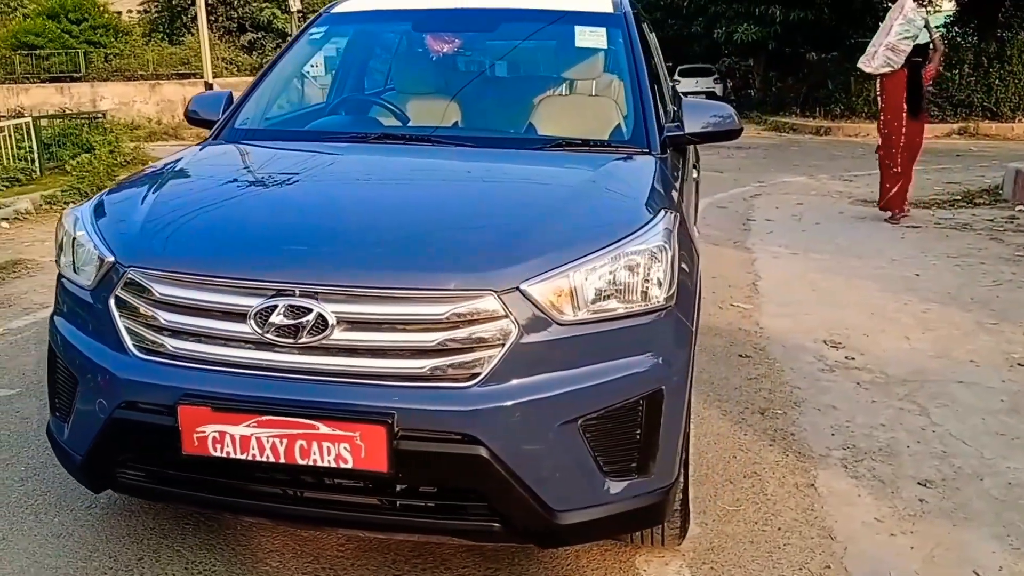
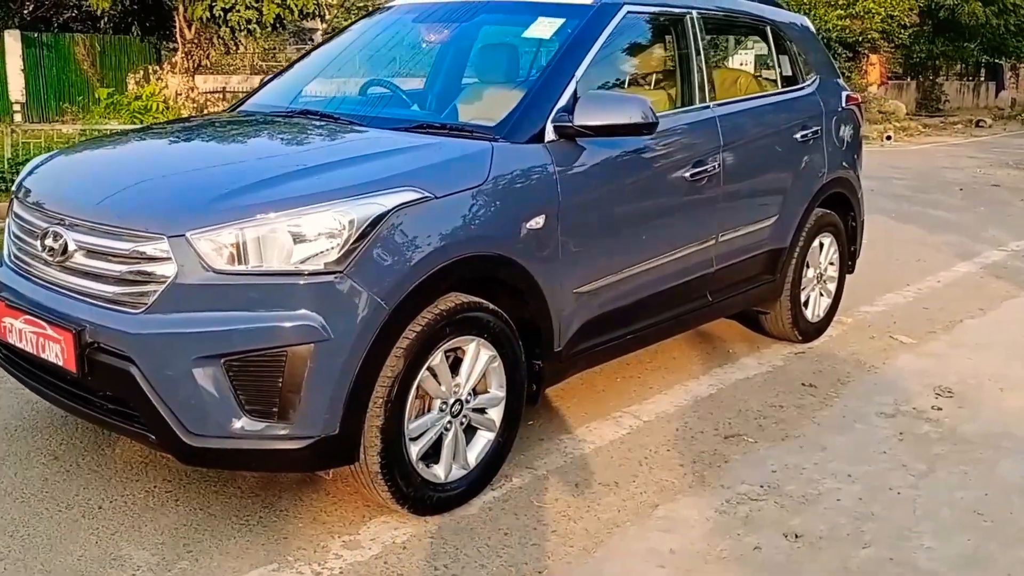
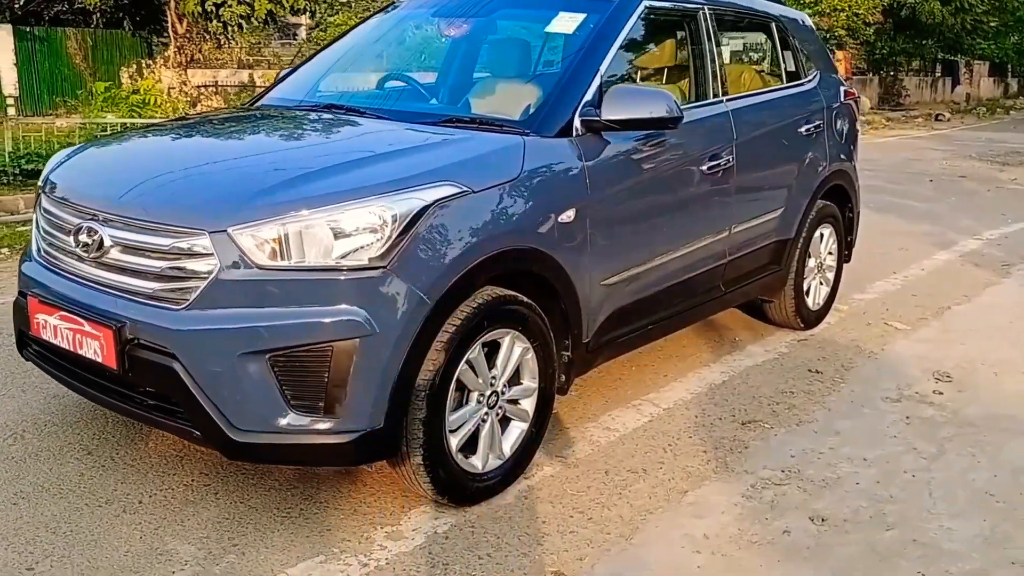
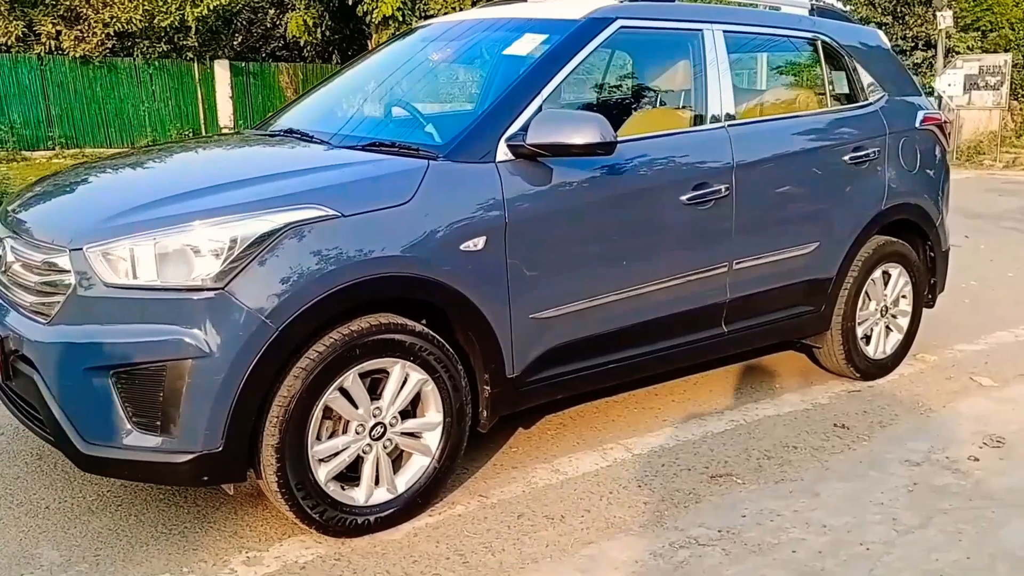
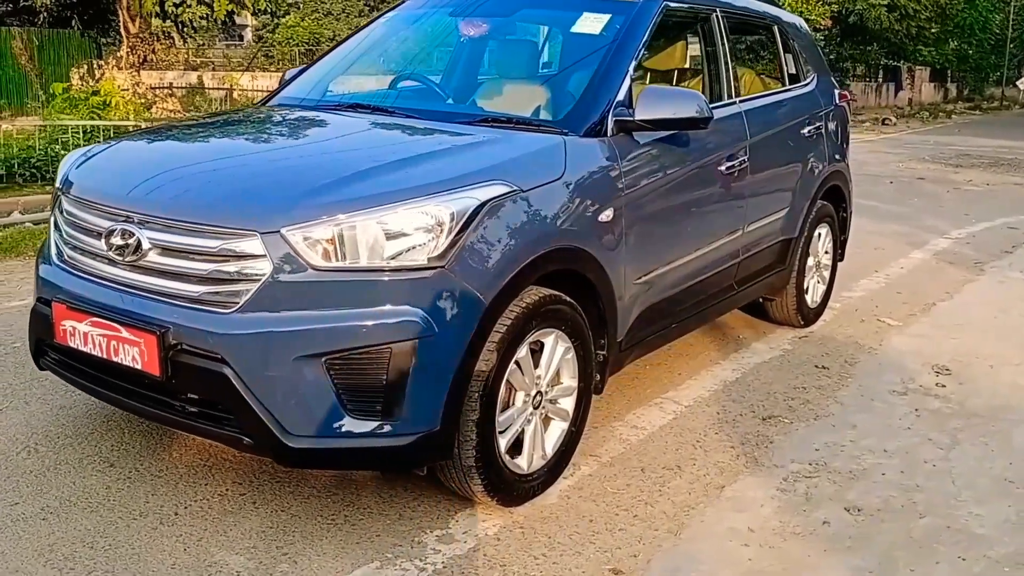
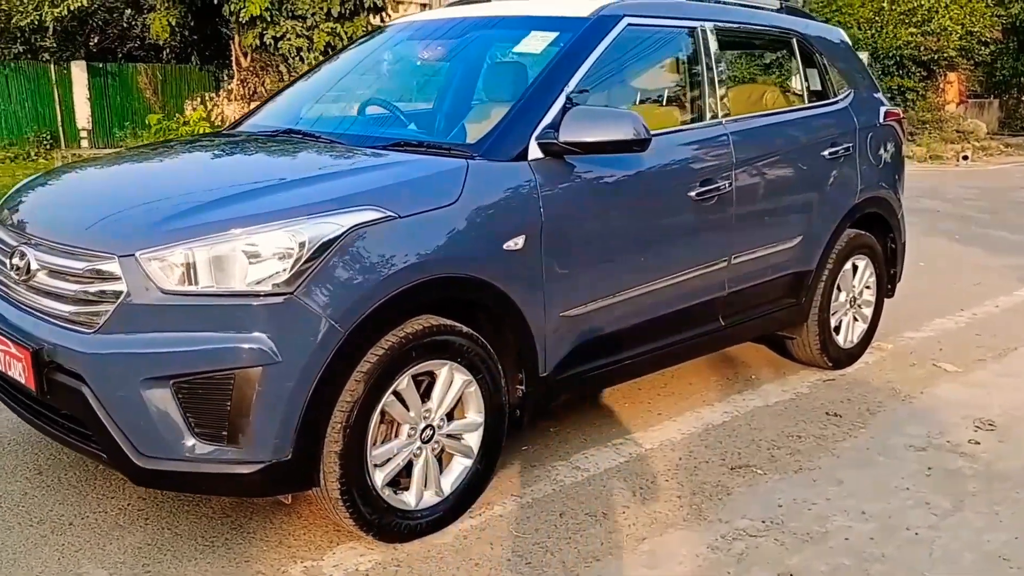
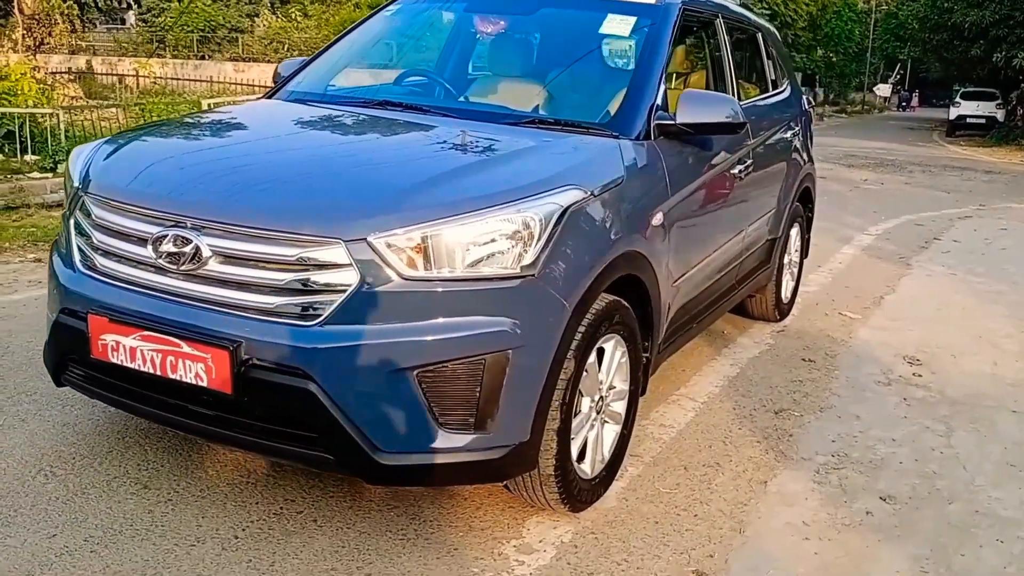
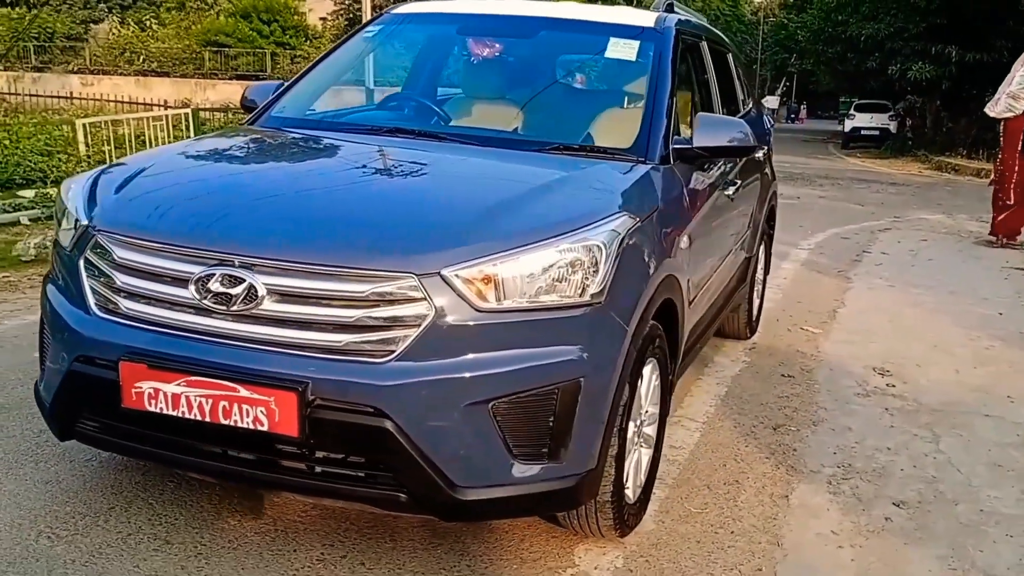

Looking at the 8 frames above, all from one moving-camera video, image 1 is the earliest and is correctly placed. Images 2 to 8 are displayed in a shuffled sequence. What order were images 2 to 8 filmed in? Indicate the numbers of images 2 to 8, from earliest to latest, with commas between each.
8, 7, 5, 3, 2, 6, 4
